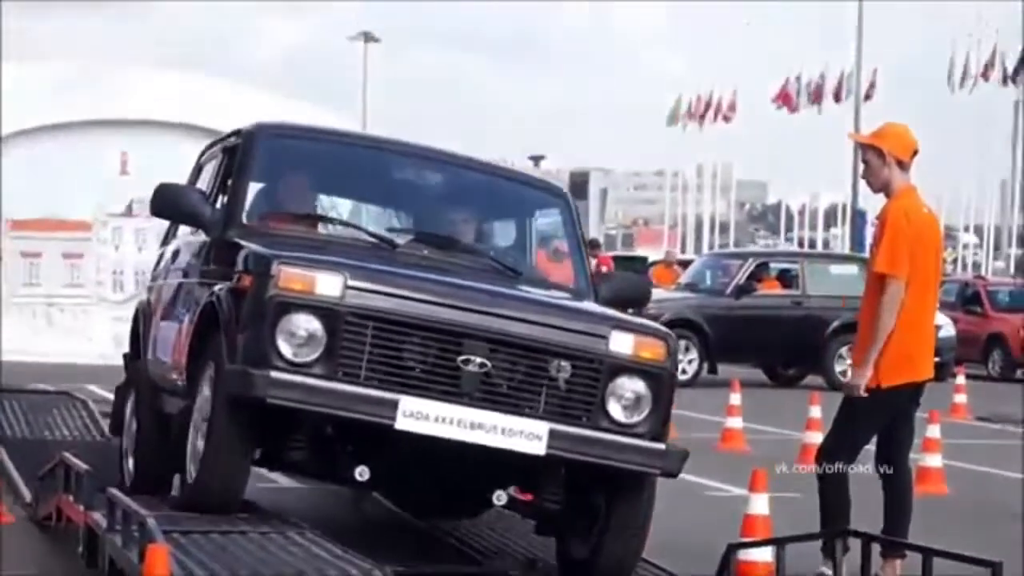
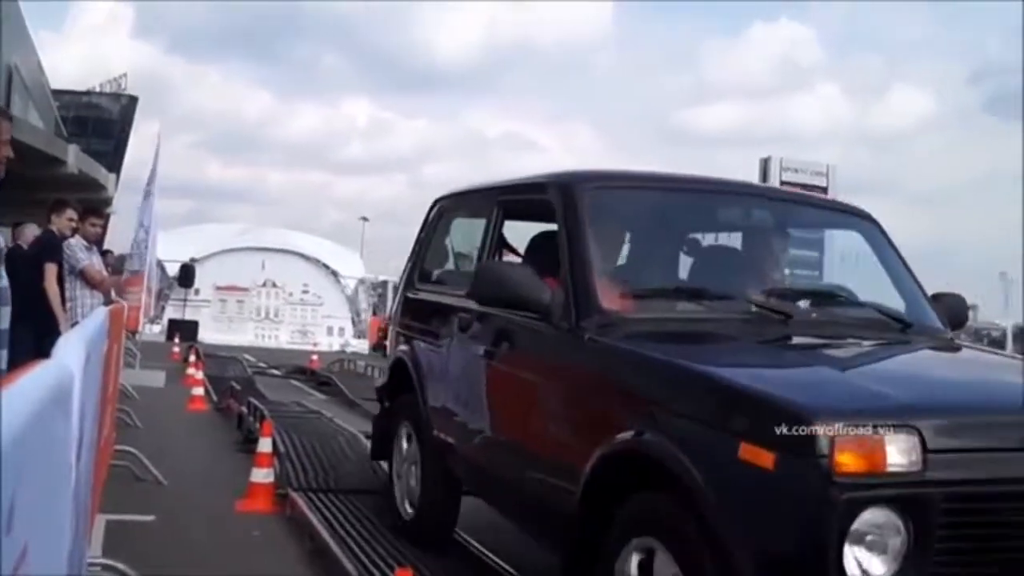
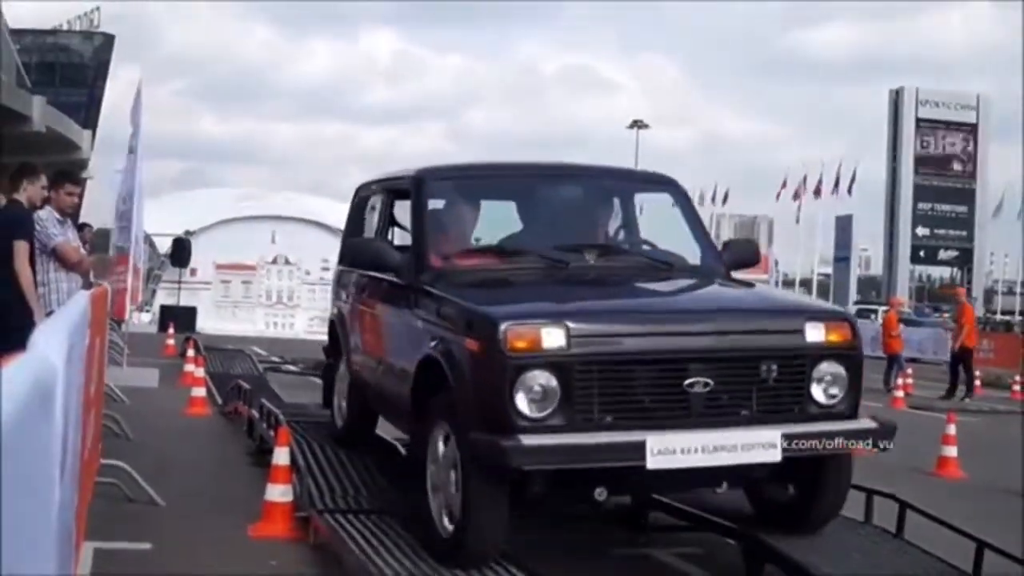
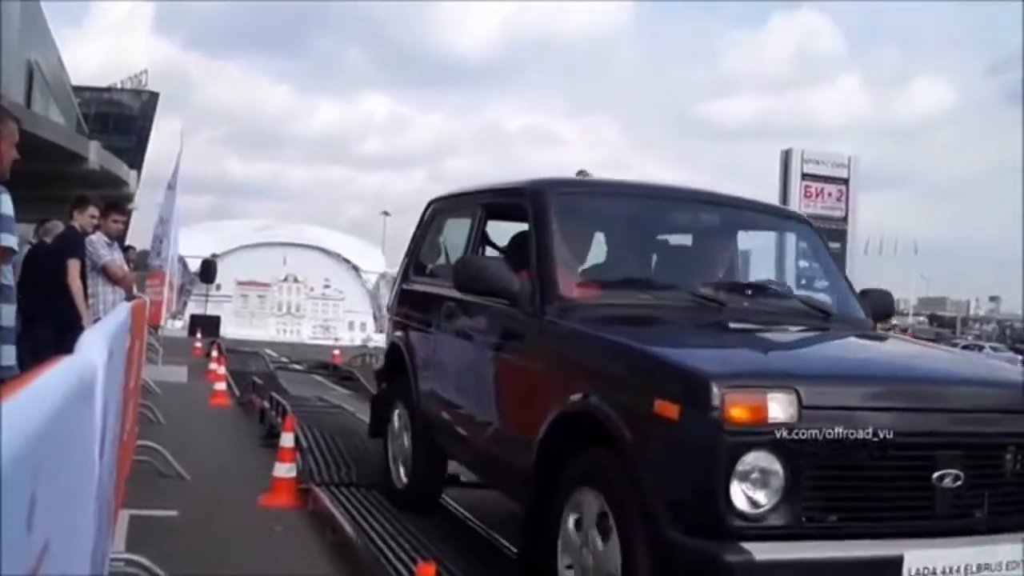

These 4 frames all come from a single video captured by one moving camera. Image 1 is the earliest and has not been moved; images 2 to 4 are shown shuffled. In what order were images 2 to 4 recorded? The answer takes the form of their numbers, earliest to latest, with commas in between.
3, 4, 2
